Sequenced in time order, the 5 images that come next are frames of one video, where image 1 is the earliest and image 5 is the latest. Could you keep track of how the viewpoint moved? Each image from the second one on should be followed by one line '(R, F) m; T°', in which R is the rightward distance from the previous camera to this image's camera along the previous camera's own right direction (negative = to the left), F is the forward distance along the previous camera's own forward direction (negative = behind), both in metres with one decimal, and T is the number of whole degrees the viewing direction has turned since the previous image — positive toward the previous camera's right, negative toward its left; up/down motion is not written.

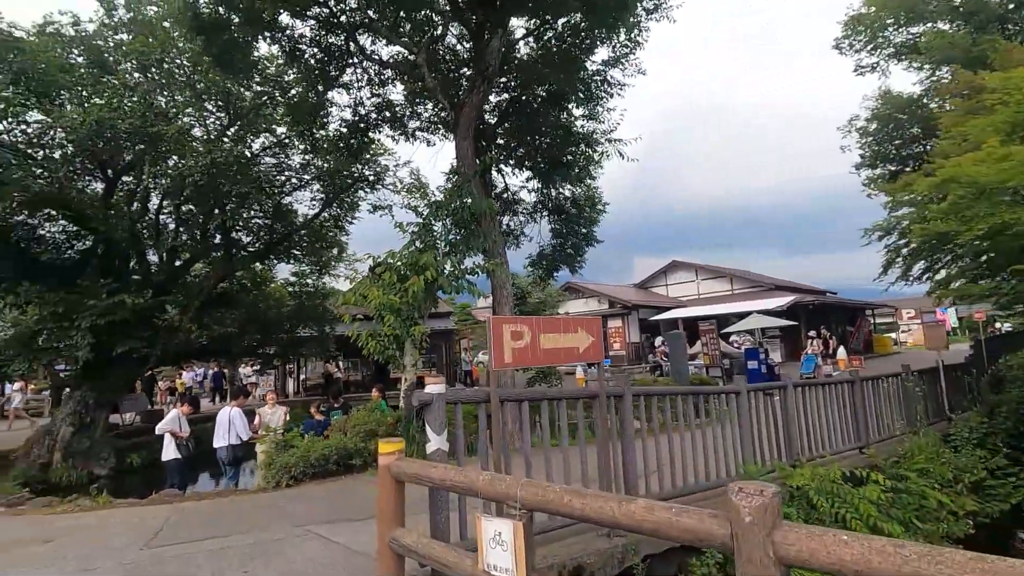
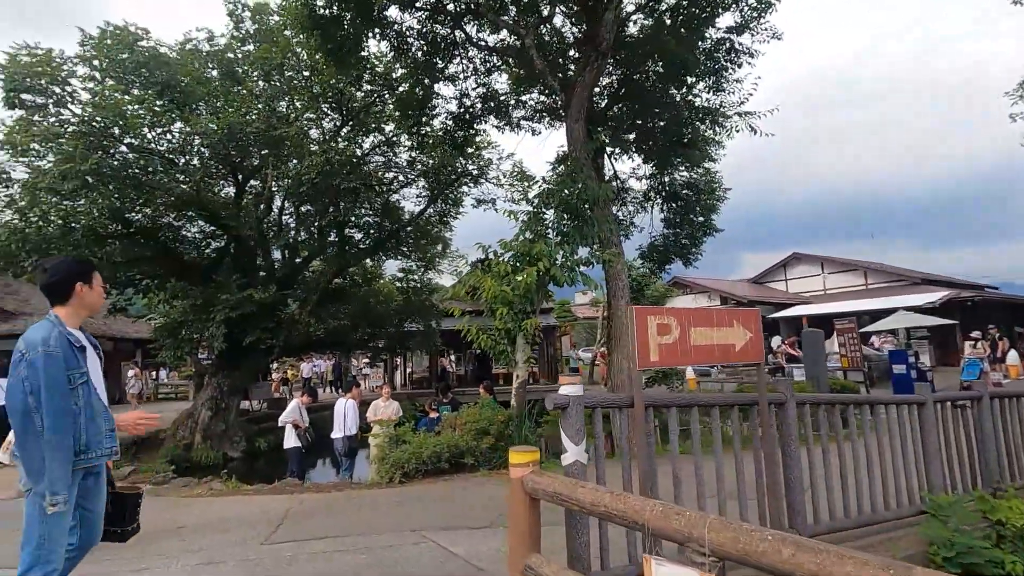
(-0.3, +0.5) m; -10°
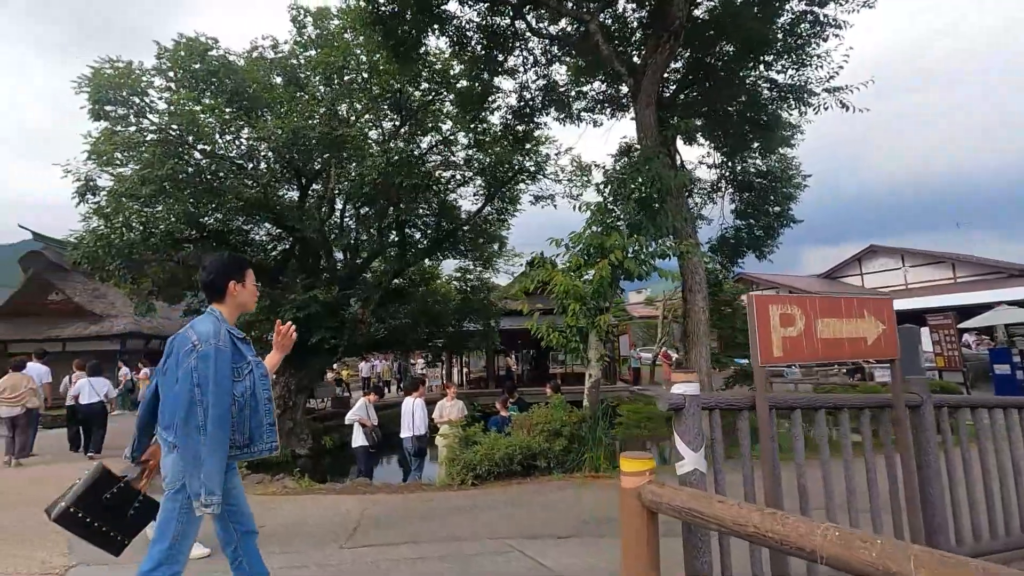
(-0.3, +0.3) m; -5°
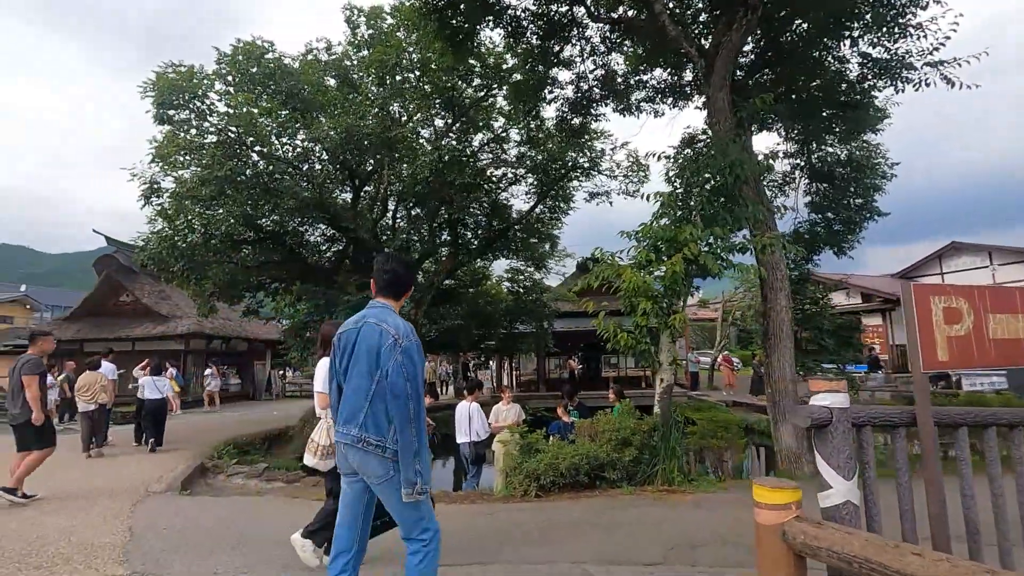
(-0.2, +0.4) m; -5°
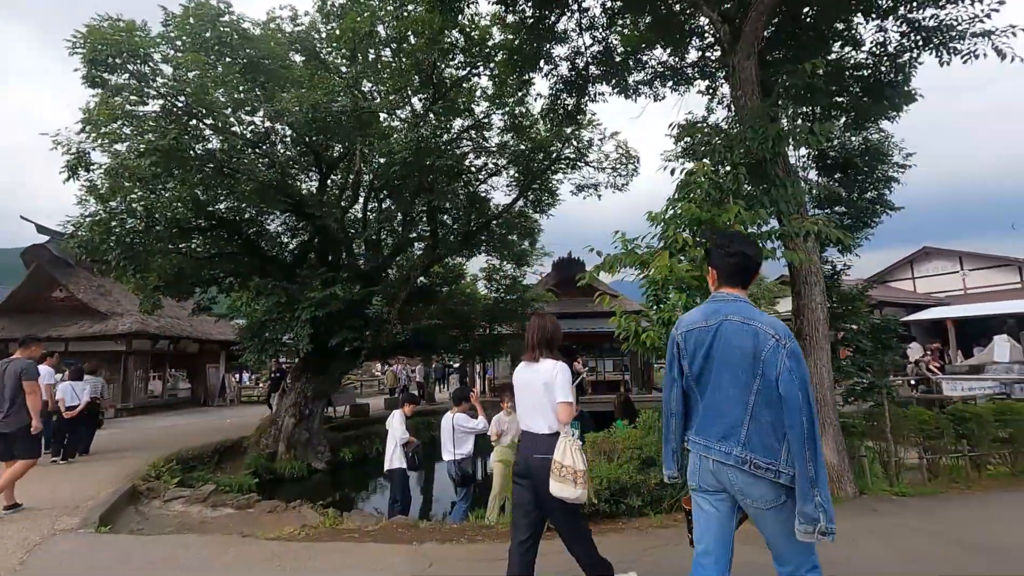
(-0.4, +1.1) m; +4°
